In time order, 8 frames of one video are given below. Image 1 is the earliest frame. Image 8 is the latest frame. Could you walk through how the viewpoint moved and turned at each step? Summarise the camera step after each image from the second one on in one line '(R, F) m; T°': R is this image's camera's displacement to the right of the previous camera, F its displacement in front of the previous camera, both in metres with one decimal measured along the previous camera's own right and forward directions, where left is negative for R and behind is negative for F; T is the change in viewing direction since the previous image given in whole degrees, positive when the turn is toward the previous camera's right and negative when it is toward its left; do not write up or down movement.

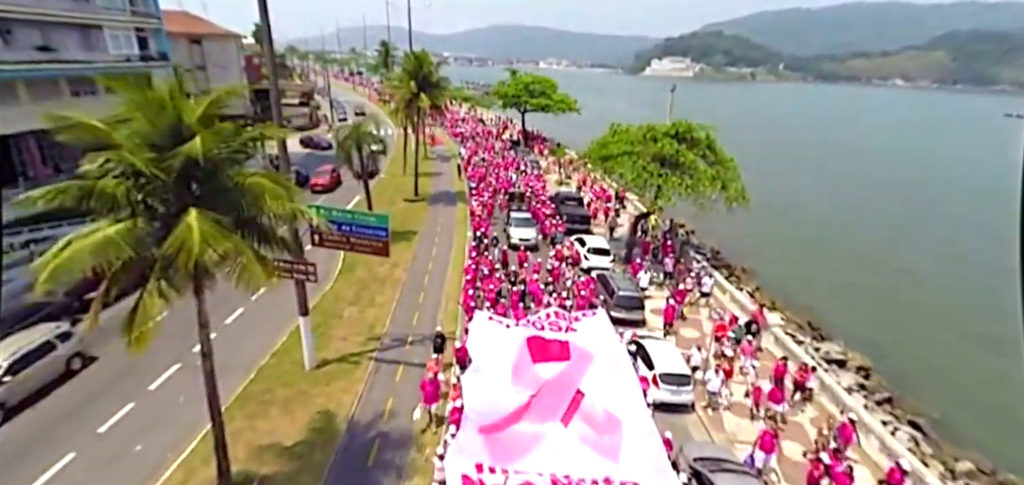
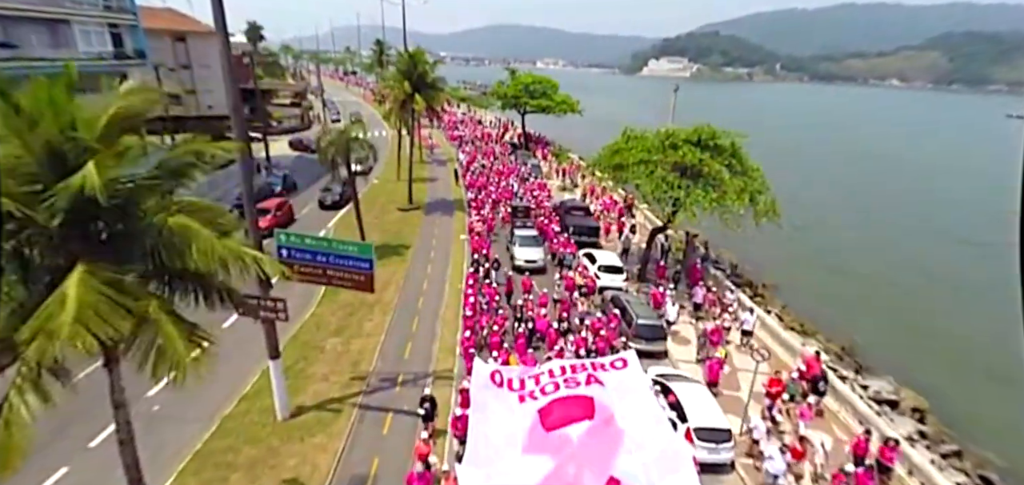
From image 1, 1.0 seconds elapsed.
(-0.3, +2.9) m; 0°
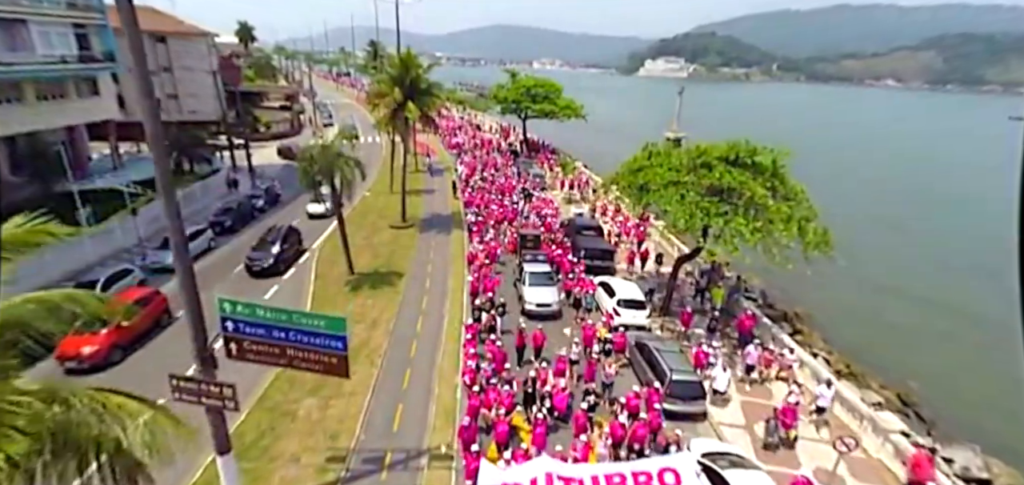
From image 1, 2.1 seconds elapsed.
(-0.5, +3.5) m; 0°
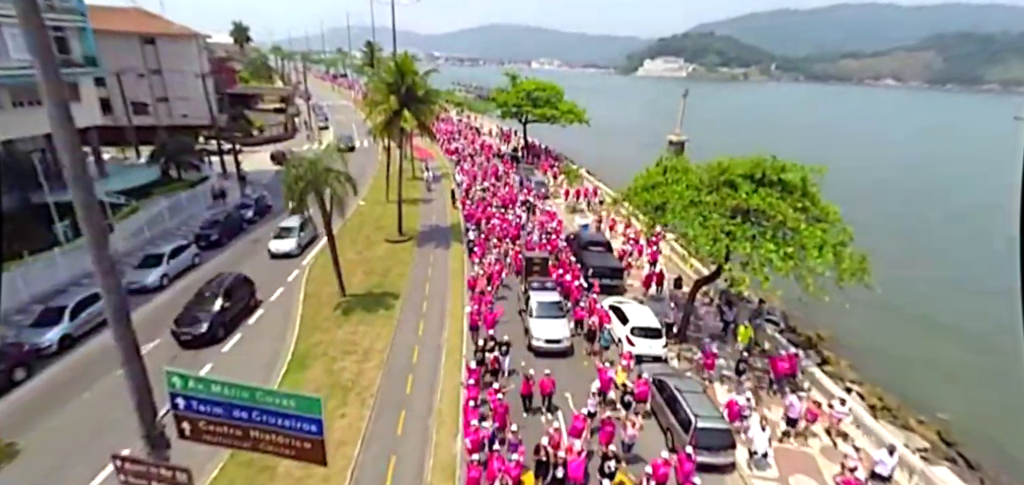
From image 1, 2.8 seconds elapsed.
(-0.3, +2.0) m; 0°
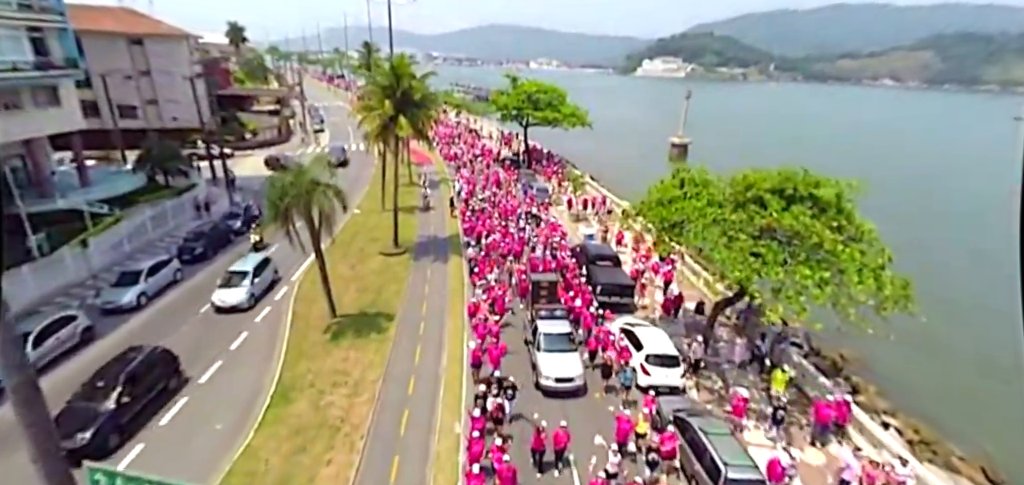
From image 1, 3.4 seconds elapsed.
(-0.2, +1.9) m; 0°
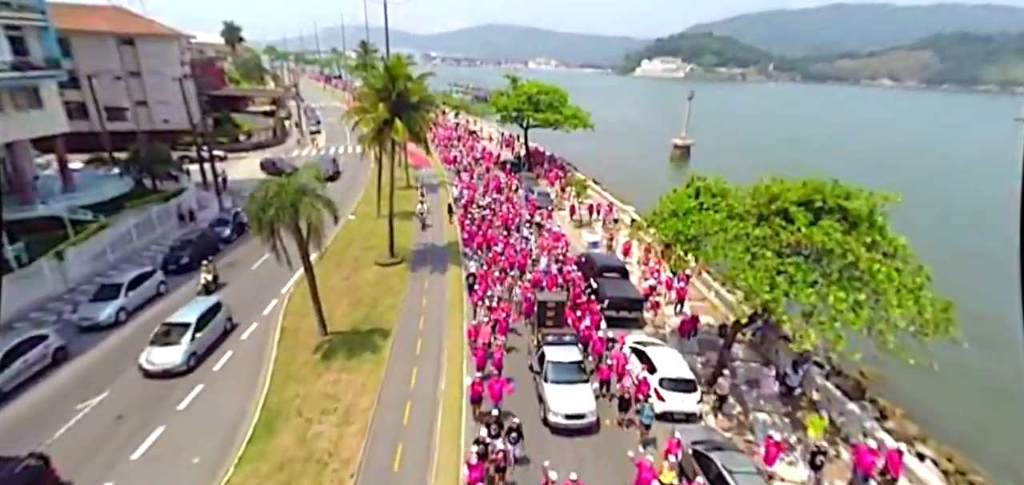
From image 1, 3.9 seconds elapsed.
(-0.2, +1.5) m; 0°
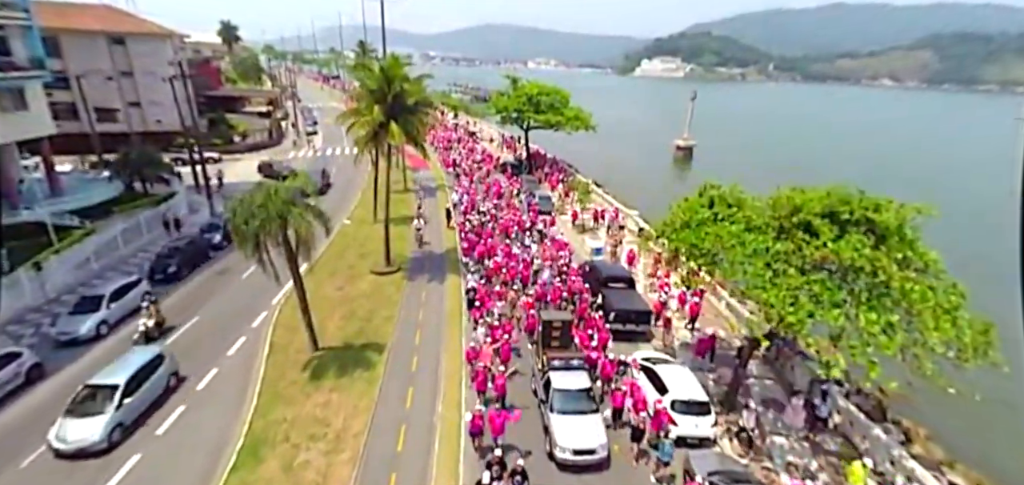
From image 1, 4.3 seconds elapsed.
(-0.1, +1.2) m; 0°
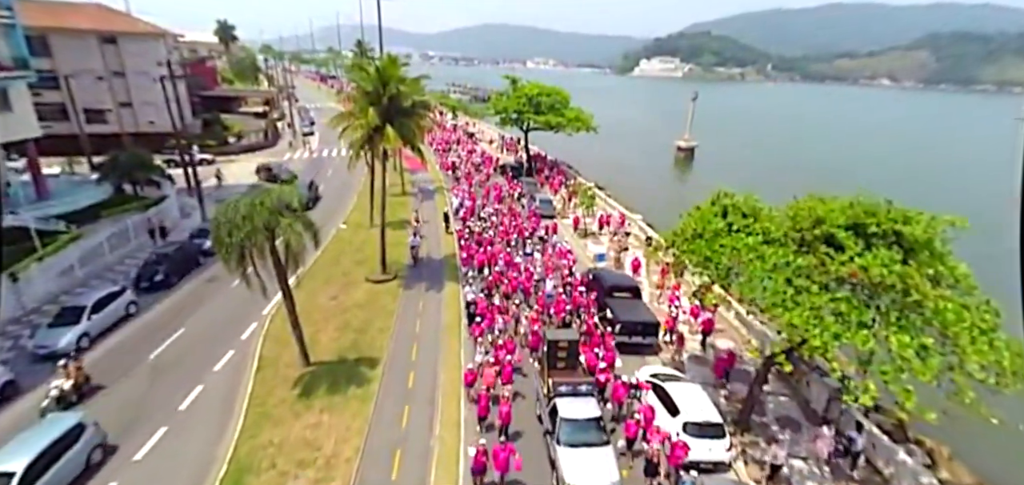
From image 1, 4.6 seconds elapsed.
(-0.1, +1.1) m; 0°
